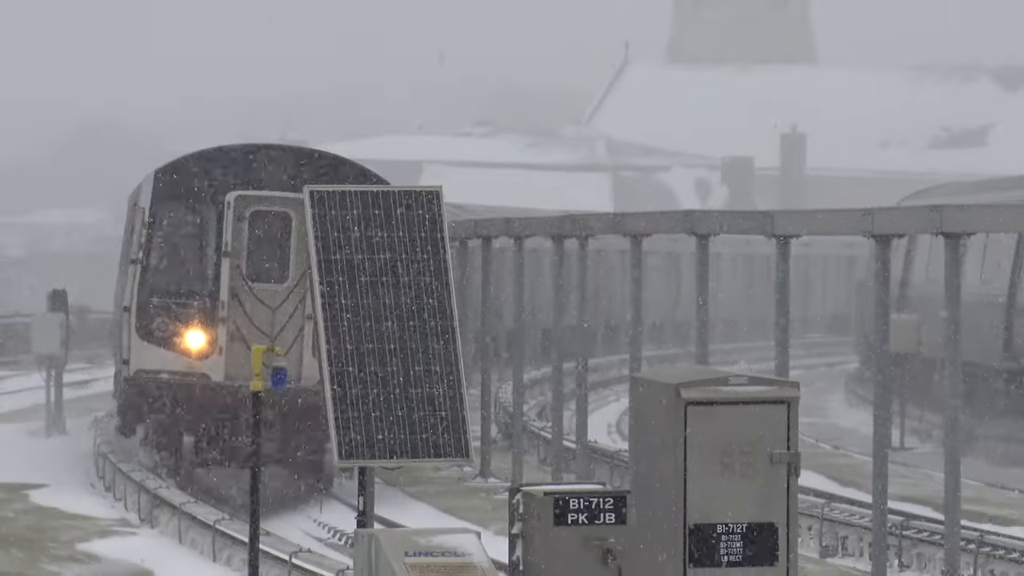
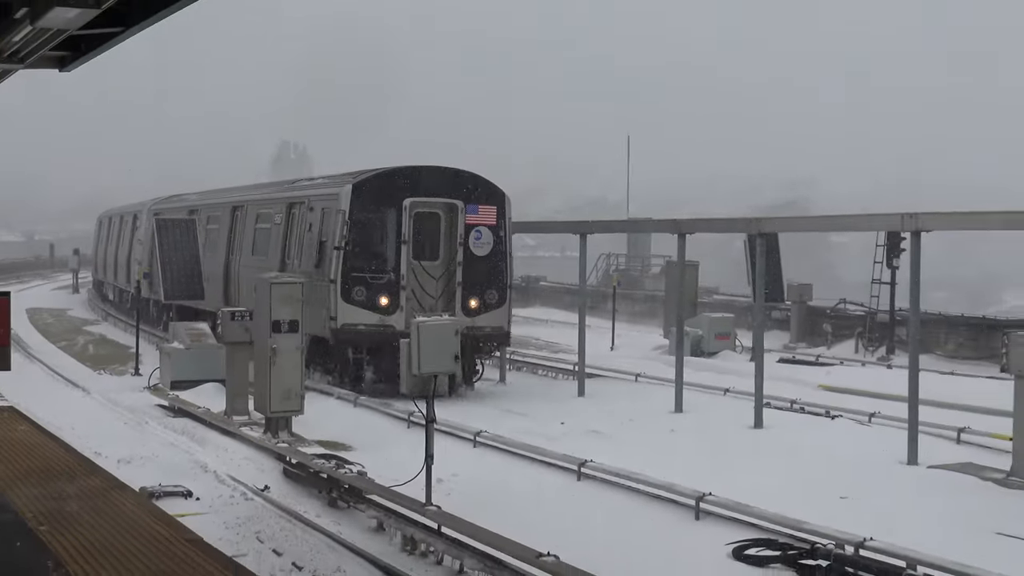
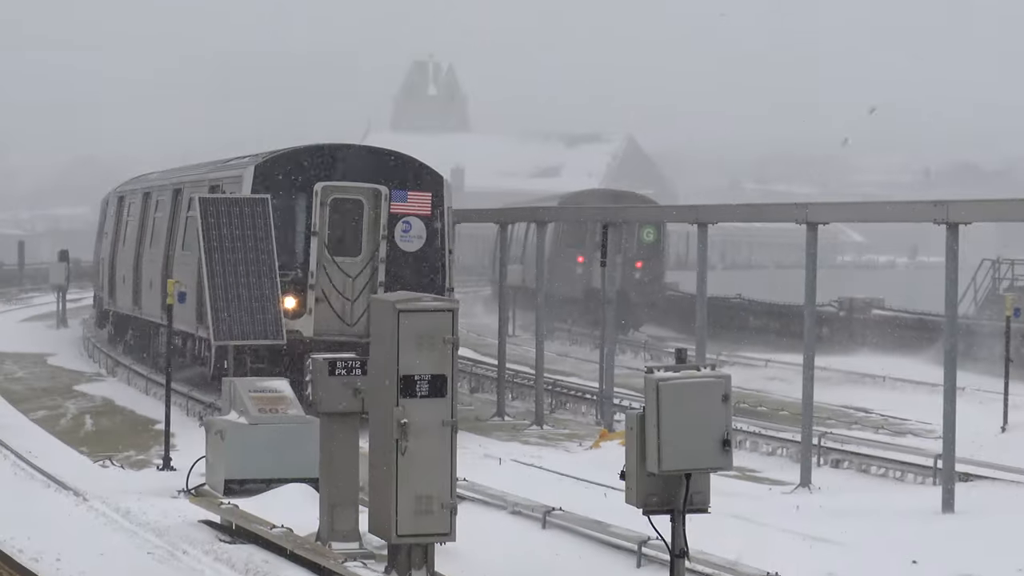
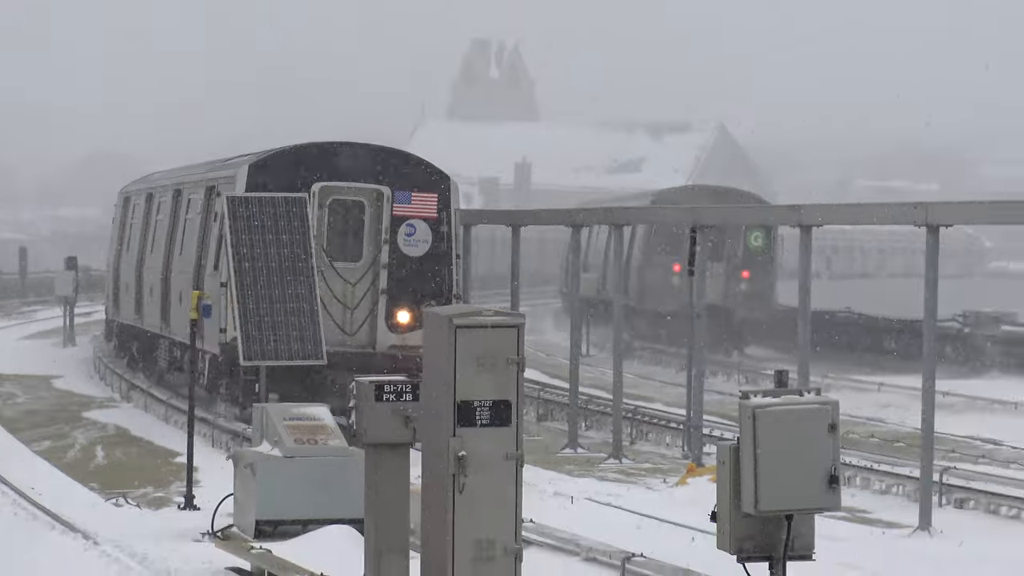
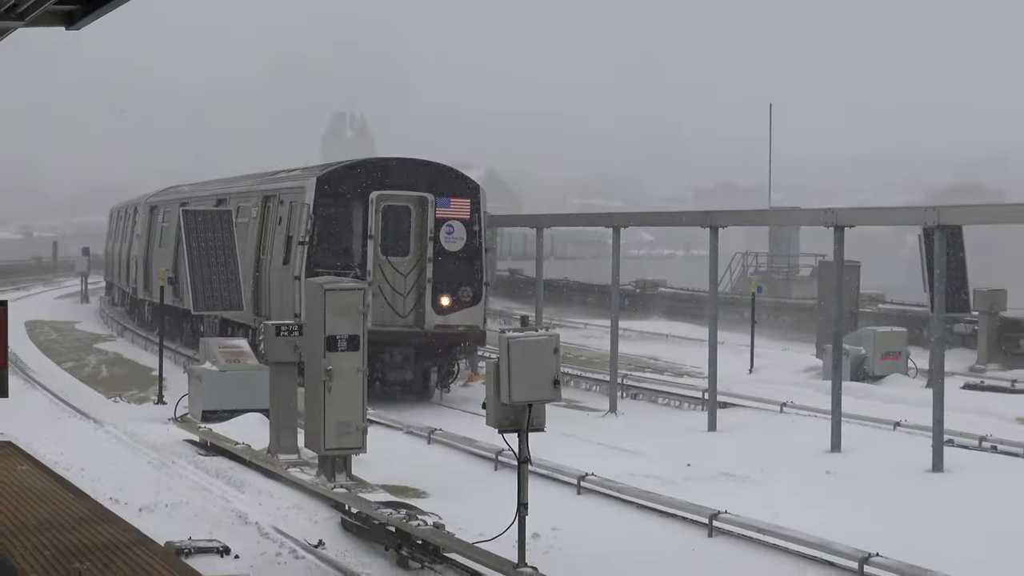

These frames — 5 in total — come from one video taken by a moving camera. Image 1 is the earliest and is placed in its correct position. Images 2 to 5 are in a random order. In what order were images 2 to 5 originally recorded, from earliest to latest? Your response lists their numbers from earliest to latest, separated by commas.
4, 3, 5, 2
